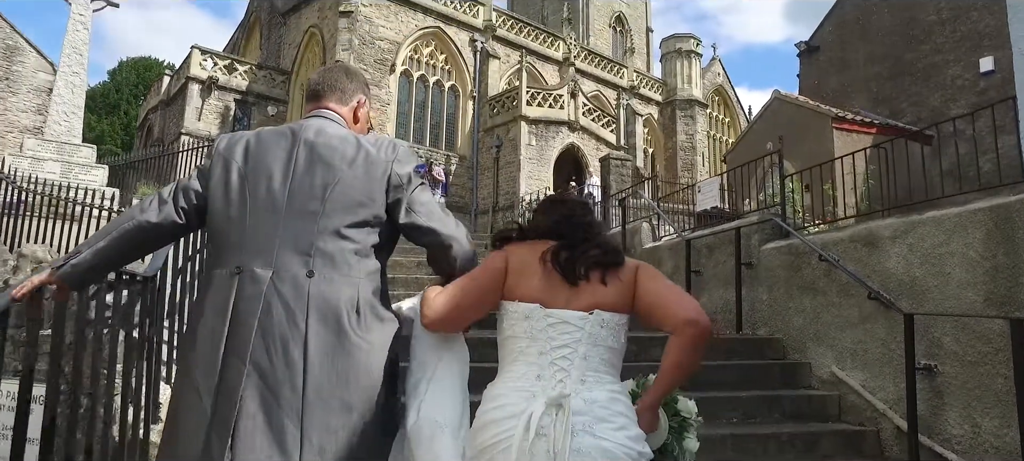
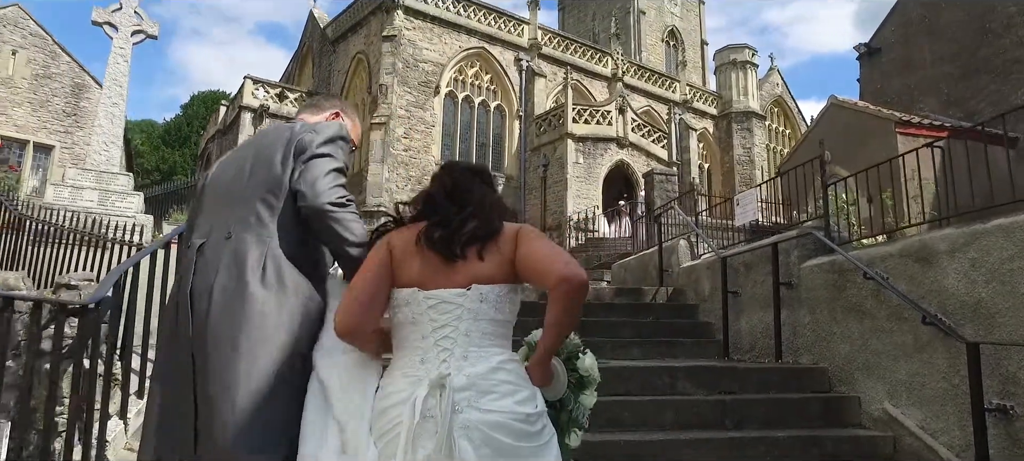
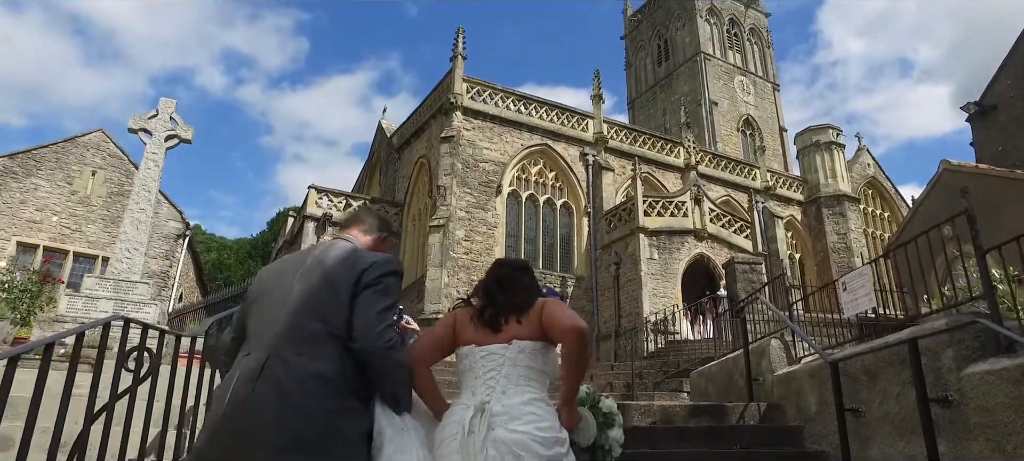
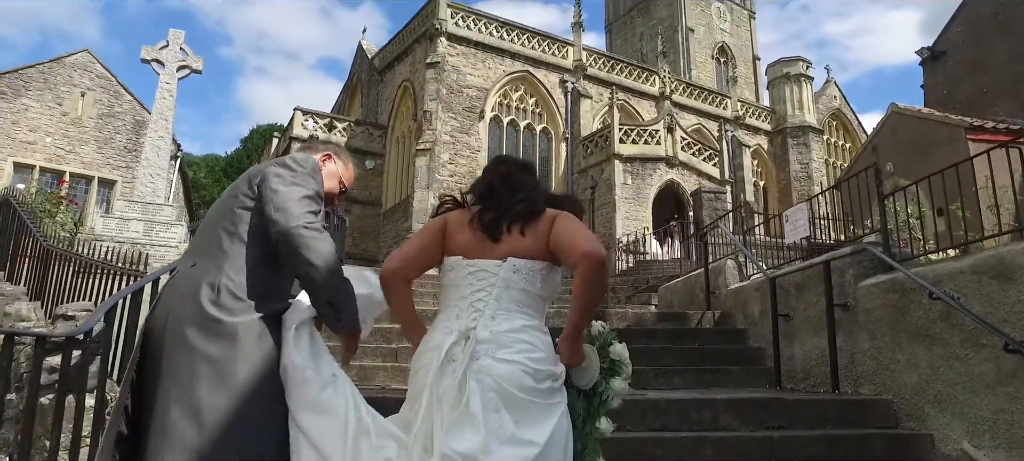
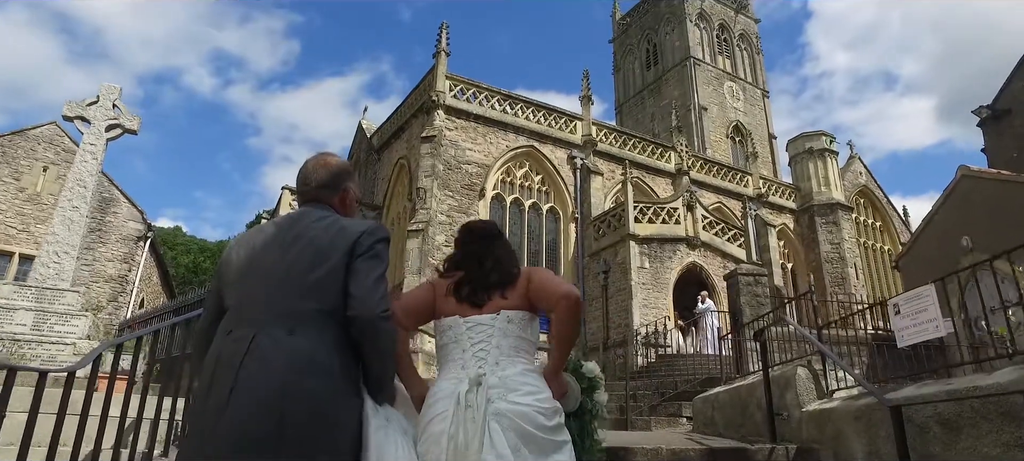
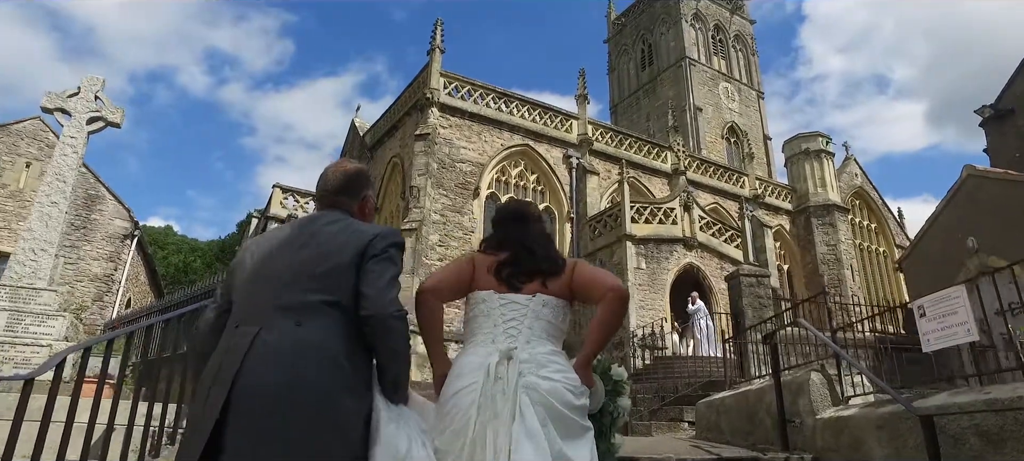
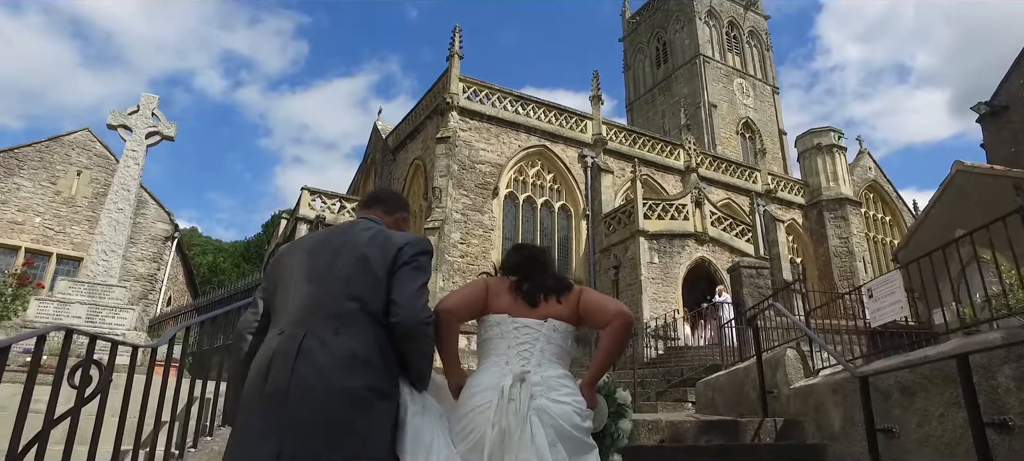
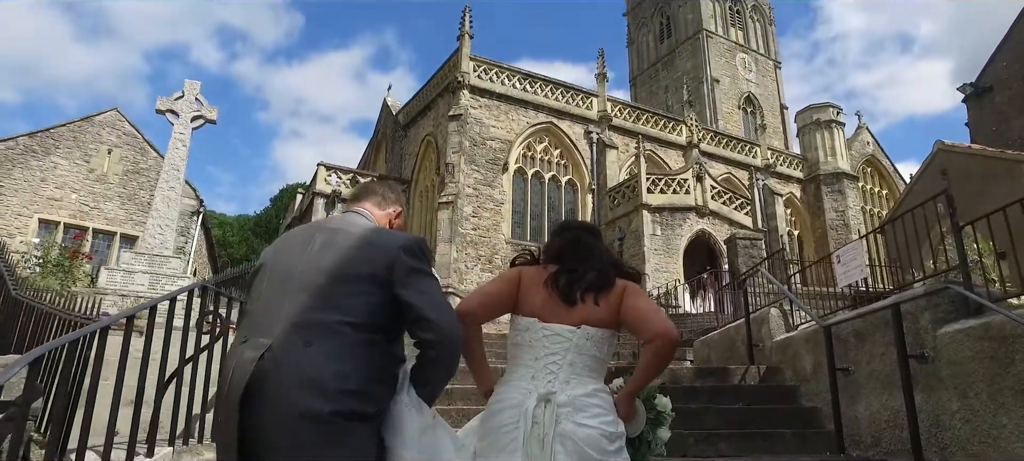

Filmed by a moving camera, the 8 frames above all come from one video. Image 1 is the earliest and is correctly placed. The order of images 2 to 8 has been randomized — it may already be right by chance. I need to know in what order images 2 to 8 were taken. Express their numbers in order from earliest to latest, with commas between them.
2, 4, 8, 3, 7, 5, 6
